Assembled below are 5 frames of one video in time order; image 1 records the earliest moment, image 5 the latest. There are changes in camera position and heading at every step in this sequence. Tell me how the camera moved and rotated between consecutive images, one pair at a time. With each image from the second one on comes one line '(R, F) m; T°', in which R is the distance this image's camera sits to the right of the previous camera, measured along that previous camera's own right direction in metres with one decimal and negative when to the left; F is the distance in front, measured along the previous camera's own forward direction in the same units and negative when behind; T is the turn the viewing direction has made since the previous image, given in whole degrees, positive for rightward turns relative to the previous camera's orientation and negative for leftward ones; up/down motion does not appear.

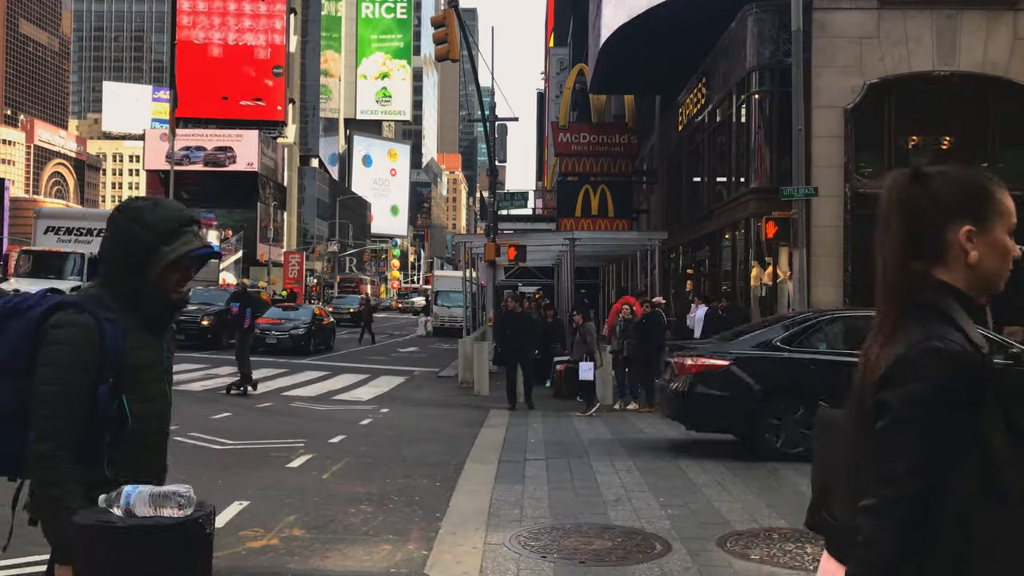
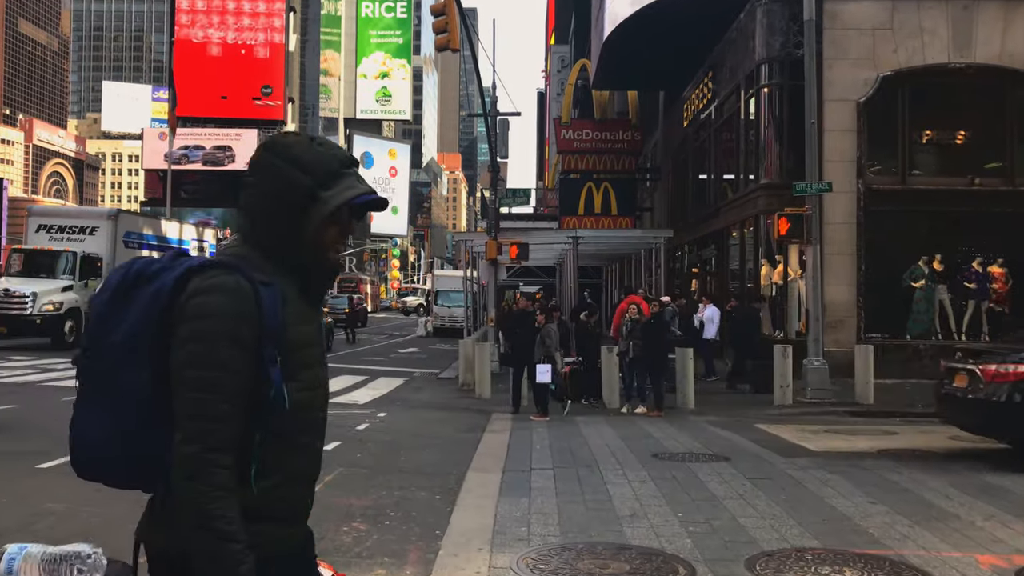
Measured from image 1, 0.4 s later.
(0.0, +0.5) m; 0°
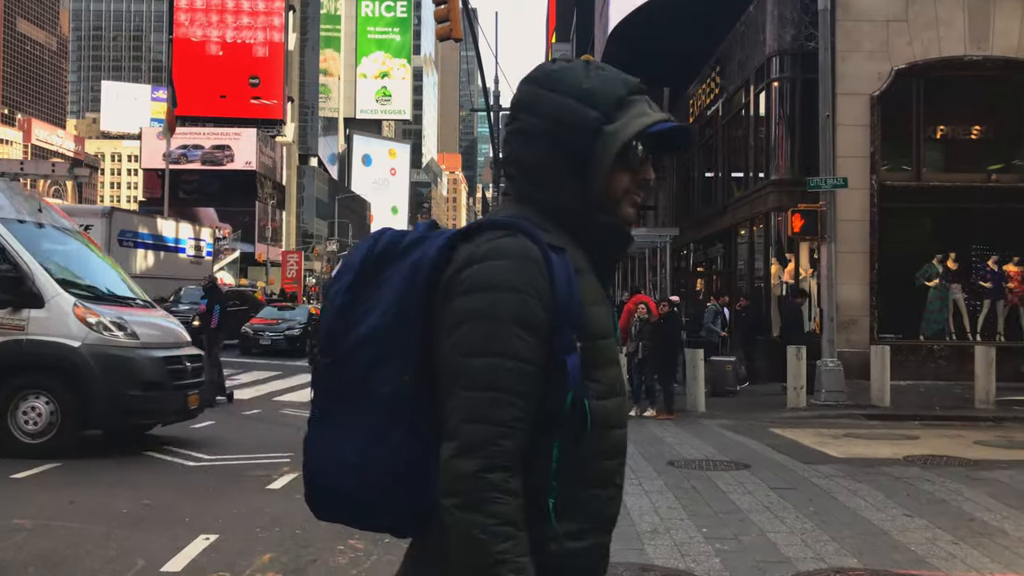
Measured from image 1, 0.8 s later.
(-0.1, +0.5) m; 0°
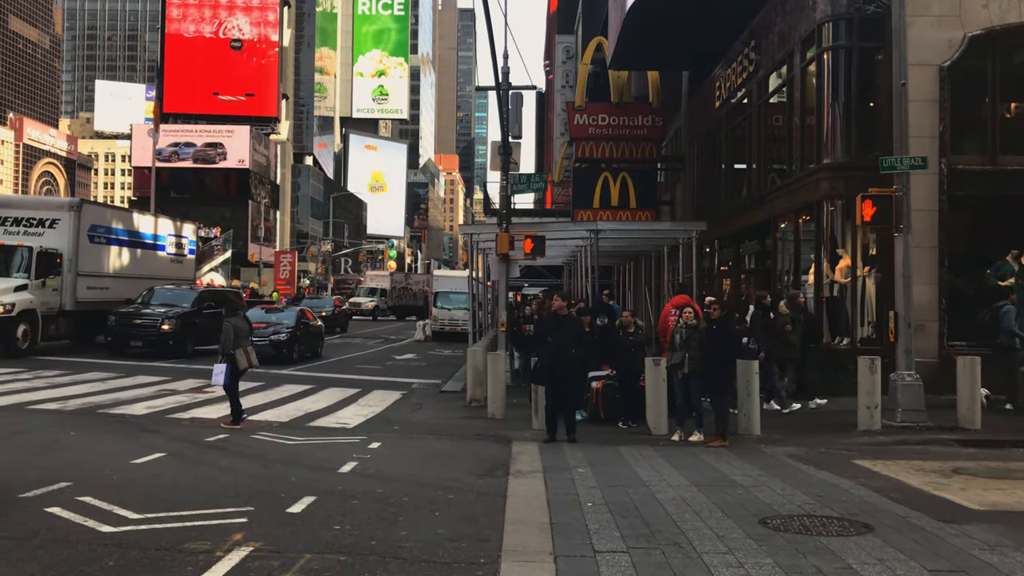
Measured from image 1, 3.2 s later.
(-0.3, +2.2) m; 0°
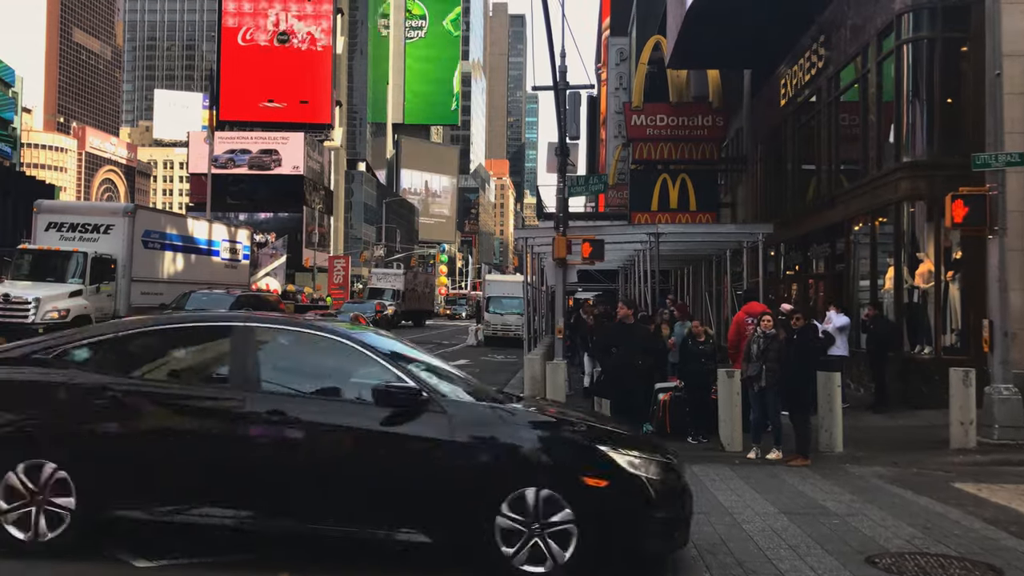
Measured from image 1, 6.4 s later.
(-0.1, +0.6) m; -3°
